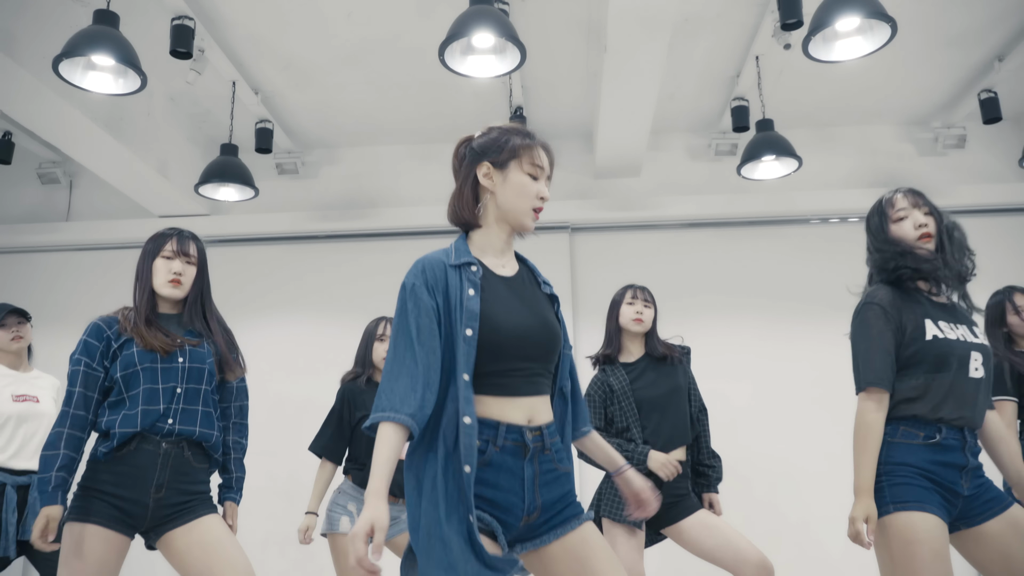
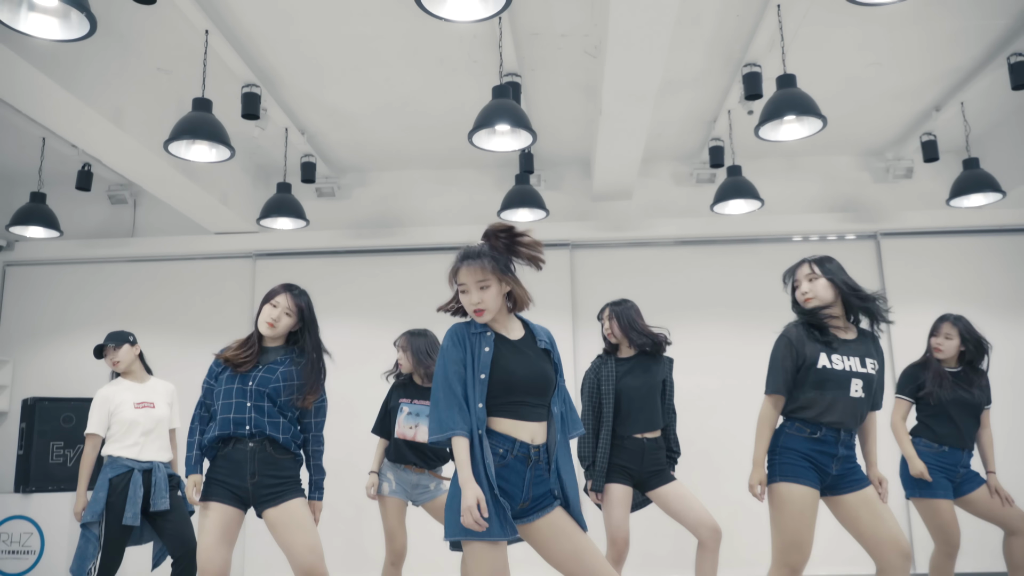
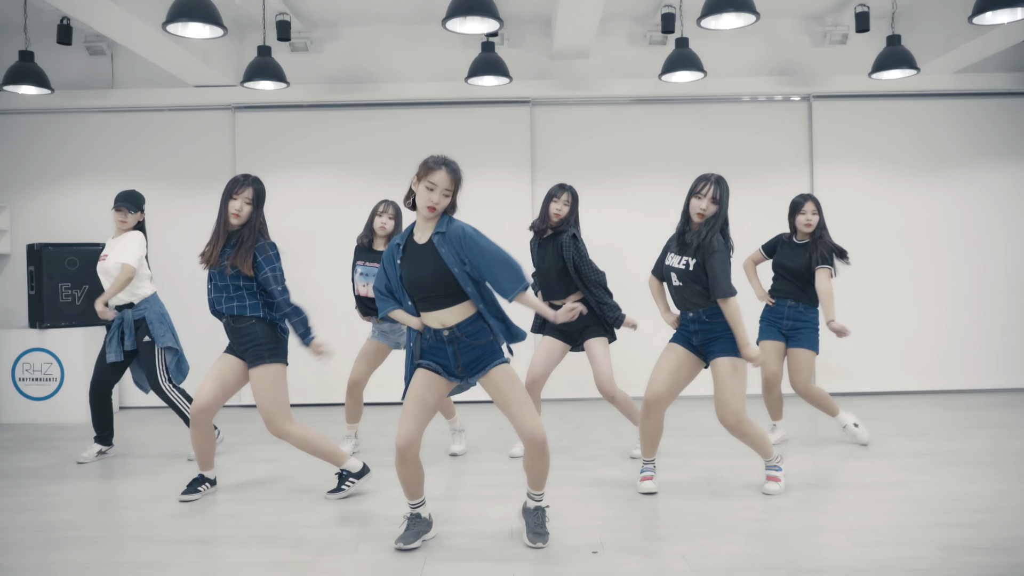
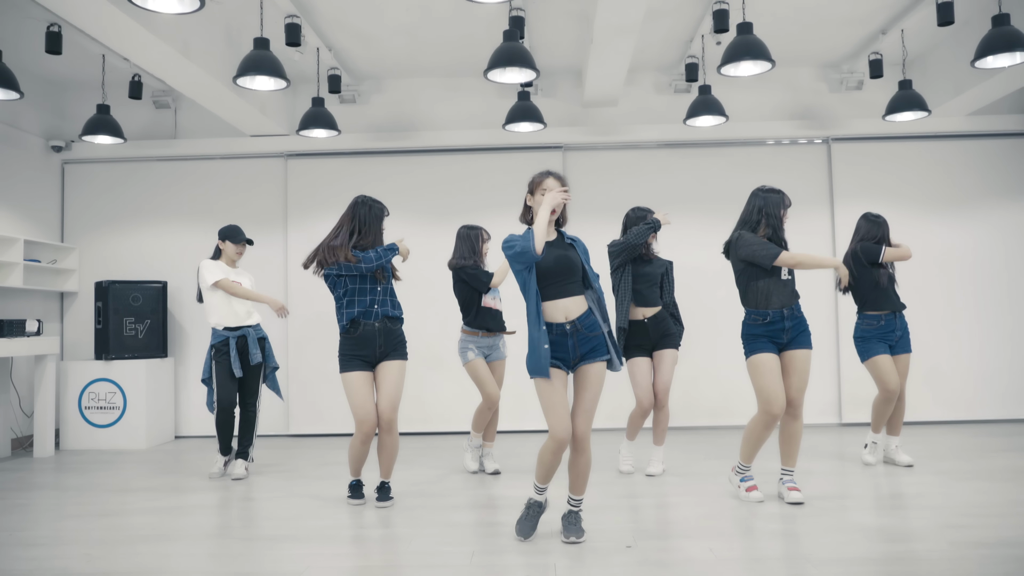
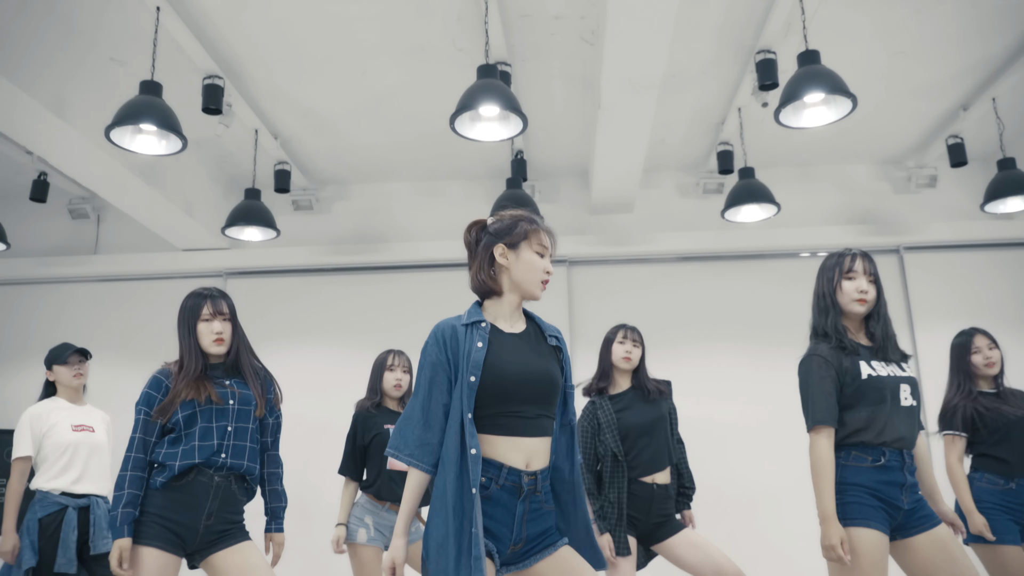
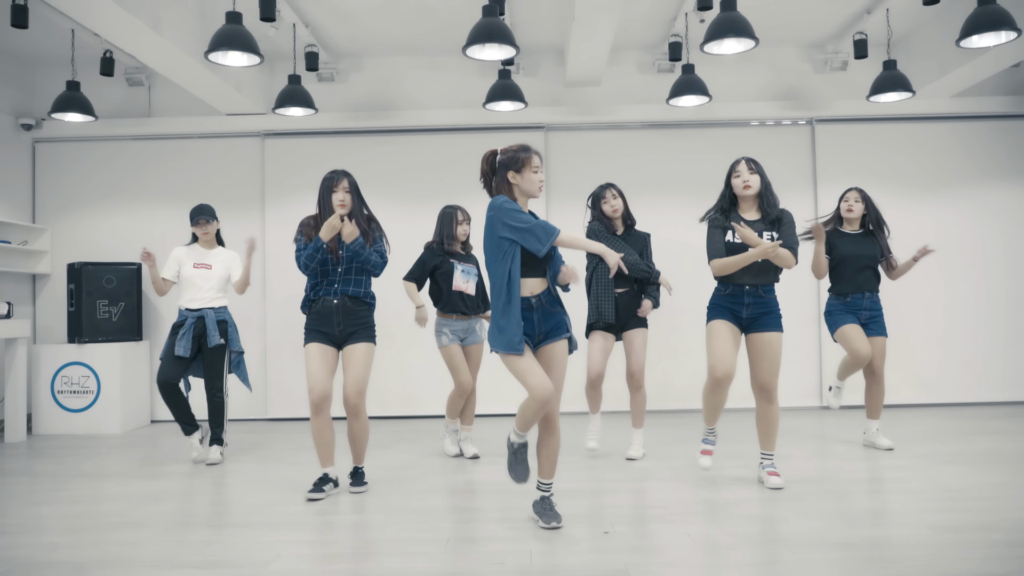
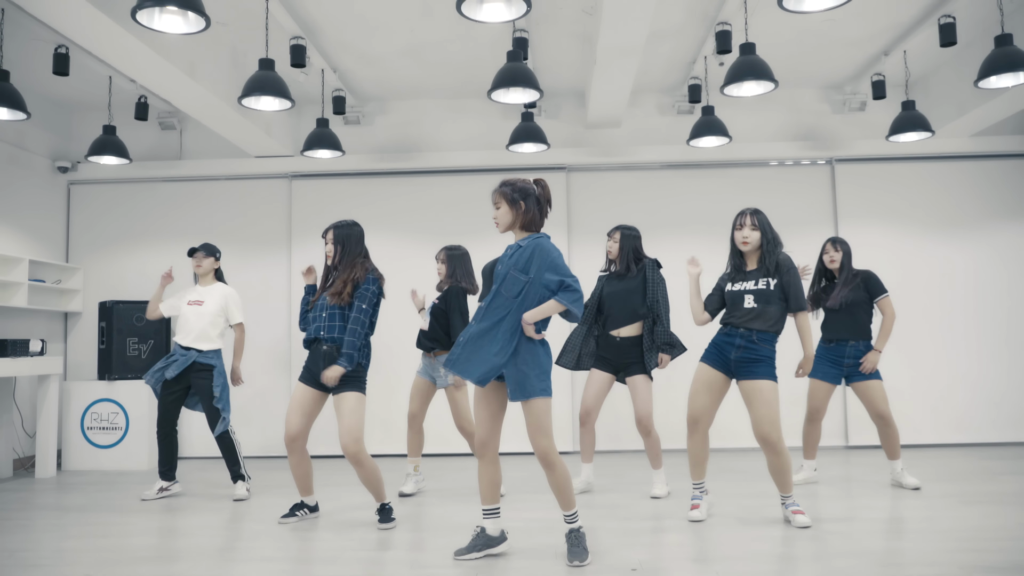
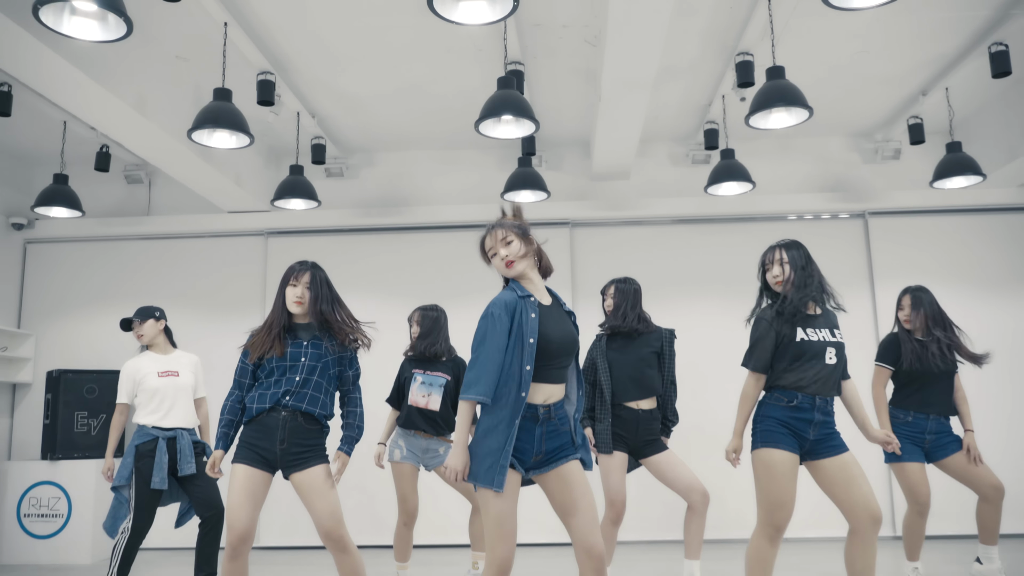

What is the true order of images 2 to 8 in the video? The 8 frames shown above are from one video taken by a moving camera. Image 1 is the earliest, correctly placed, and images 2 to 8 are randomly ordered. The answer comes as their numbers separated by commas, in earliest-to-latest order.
5, 2, 8, 7, 4, 6, 3
